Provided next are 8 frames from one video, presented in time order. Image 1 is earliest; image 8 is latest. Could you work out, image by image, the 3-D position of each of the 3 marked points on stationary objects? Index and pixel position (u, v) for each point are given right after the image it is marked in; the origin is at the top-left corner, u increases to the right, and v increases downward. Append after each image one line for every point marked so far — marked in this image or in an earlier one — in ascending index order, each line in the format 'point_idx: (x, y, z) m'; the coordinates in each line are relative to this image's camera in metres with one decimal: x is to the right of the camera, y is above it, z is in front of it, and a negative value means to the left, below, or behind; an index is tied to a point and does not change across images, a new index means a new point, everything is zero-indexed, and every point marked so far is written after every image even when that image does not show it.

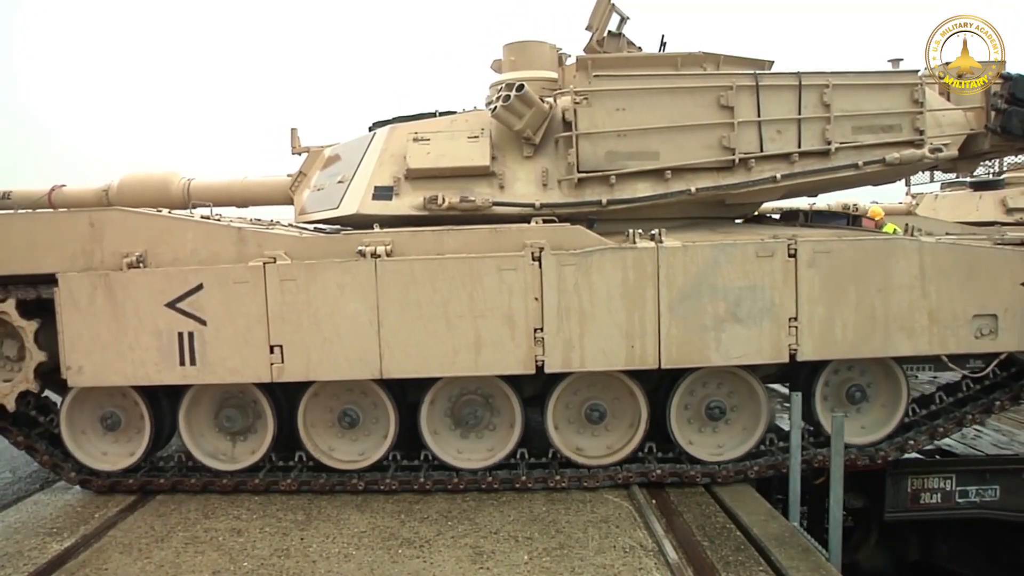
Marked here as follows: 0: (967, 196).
0: (+8.7, +1.9, +14.3) m
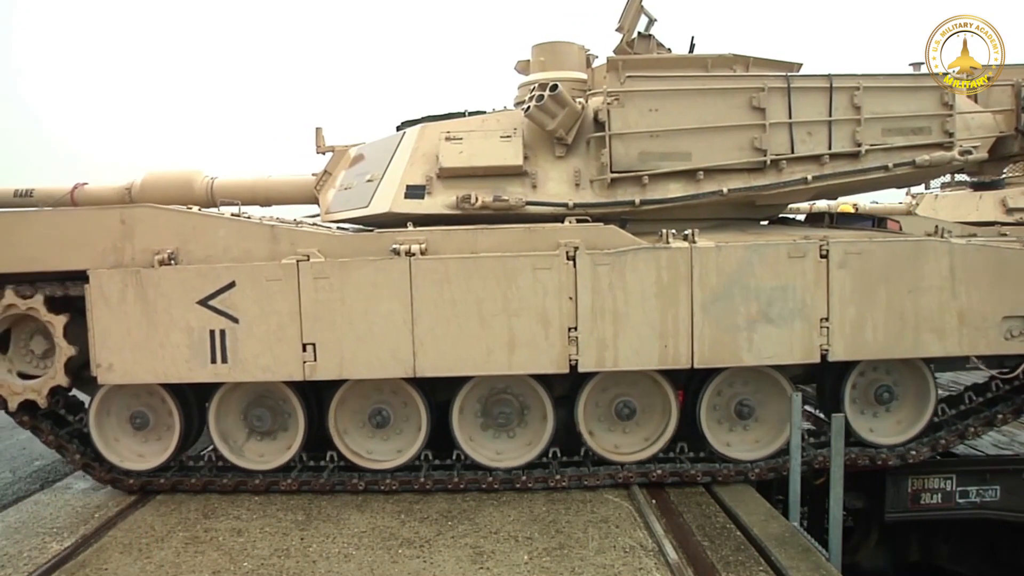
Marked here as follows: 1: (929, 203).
0: (+8.8, +1.8, +14.3) m
1: (+8.6, +1.8, +15.1) m
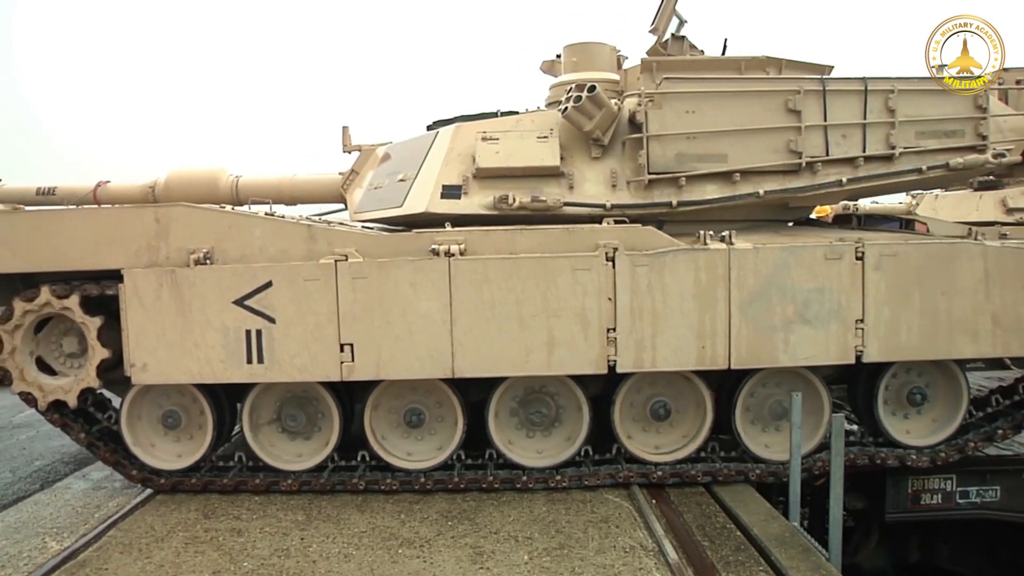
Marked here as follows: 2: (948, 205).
0: (+9.0, +1.8, +14.4) m
1: (+8.7, +1.7, +15.2) m
2: (+8.8, +1.7, +14.7) m
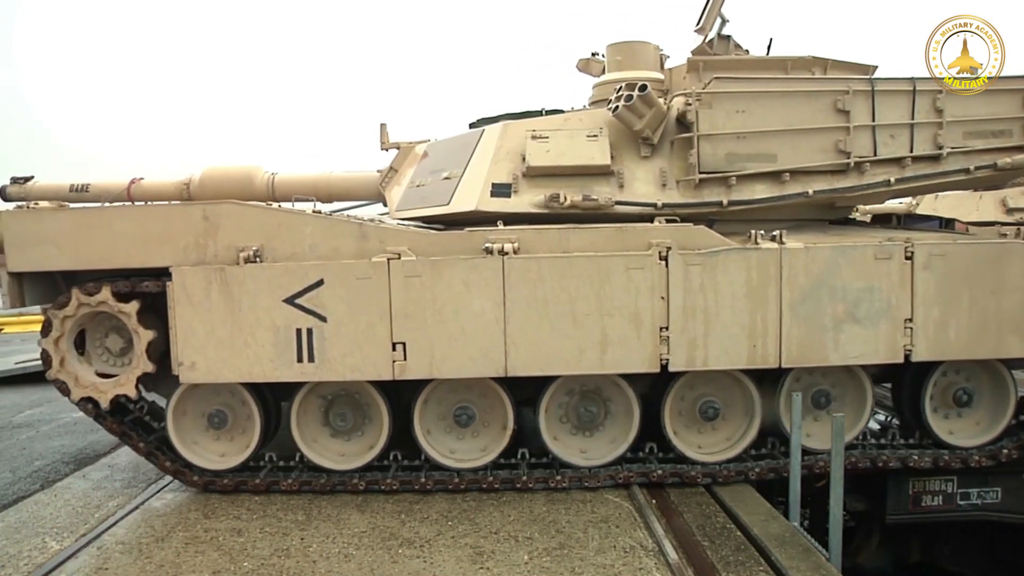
0: (+9.2, +1.8, +14.5) m
1: (+8.9, +1.7, +15.3) m
2: (+9.0, +1.6, +14.8) m
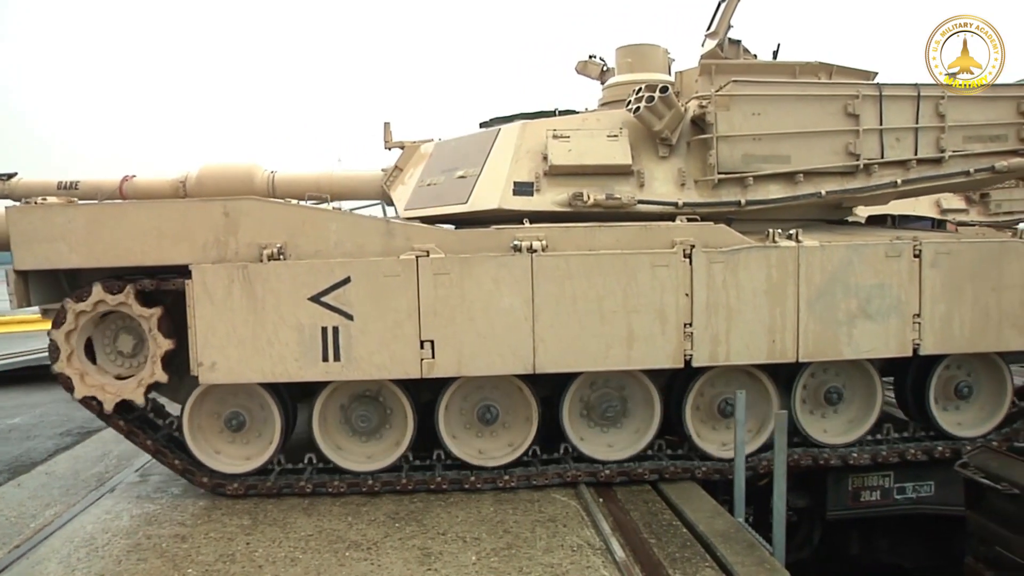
0: (+8.6, +1.7, +15.1) m
1: (+8.3, +1.7, +15.9) m
2: (+8.4, +1.6, +15.5) m
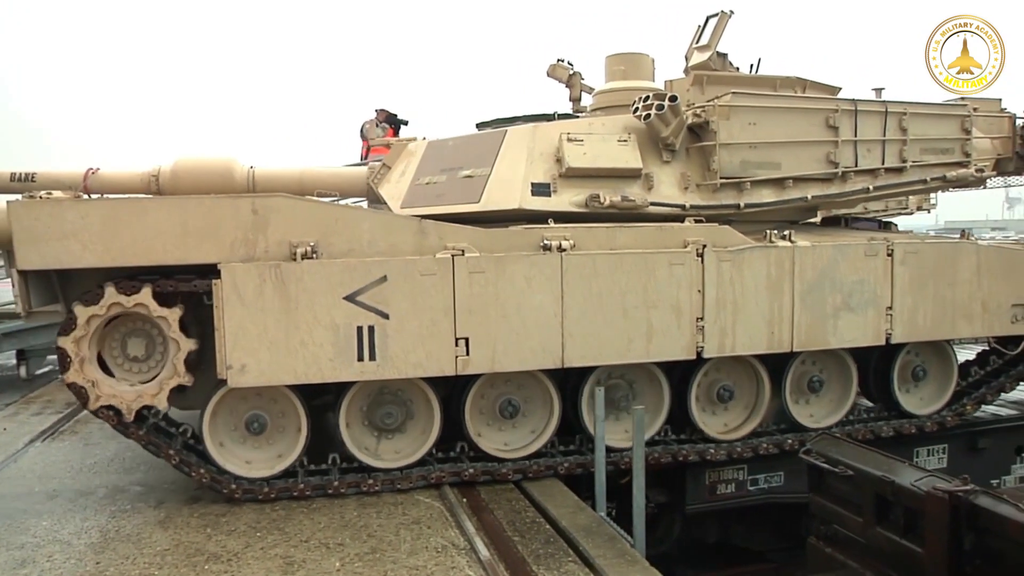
0: (+7.0, +1.8, +16.5) m
1: (+6.5, +1.8, +17.3) m
2: (+6.7, +1.7, +16.8) m
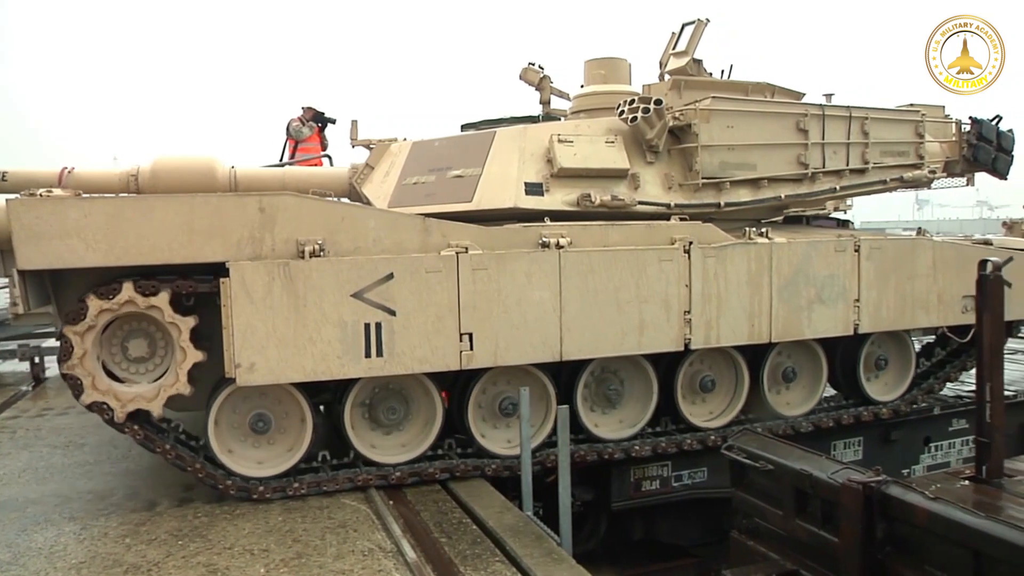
0: (+5.9, +1.9, +17.2) m
1: (+5.4, +1.8, +17.9) m
2: (+5.6, +1.8, +17.5) m
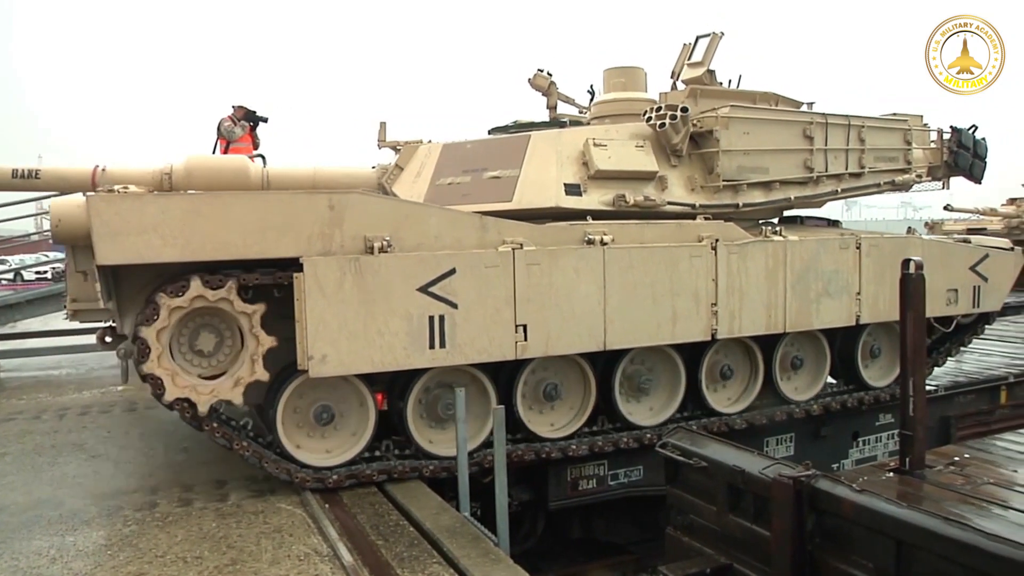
0: (+5.2, +1.9, +18.0) m
1: (+4.6, +1.9, +18.6) m
2: (+4.9, +1.8, +18.2) m
